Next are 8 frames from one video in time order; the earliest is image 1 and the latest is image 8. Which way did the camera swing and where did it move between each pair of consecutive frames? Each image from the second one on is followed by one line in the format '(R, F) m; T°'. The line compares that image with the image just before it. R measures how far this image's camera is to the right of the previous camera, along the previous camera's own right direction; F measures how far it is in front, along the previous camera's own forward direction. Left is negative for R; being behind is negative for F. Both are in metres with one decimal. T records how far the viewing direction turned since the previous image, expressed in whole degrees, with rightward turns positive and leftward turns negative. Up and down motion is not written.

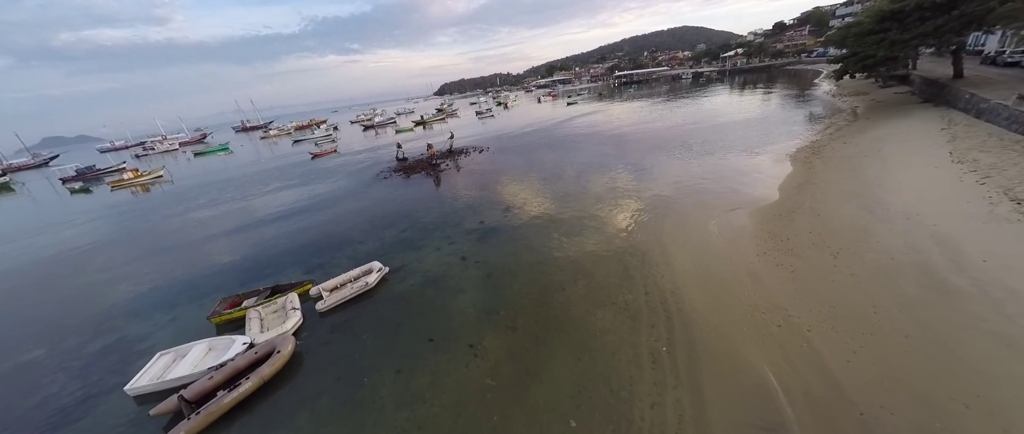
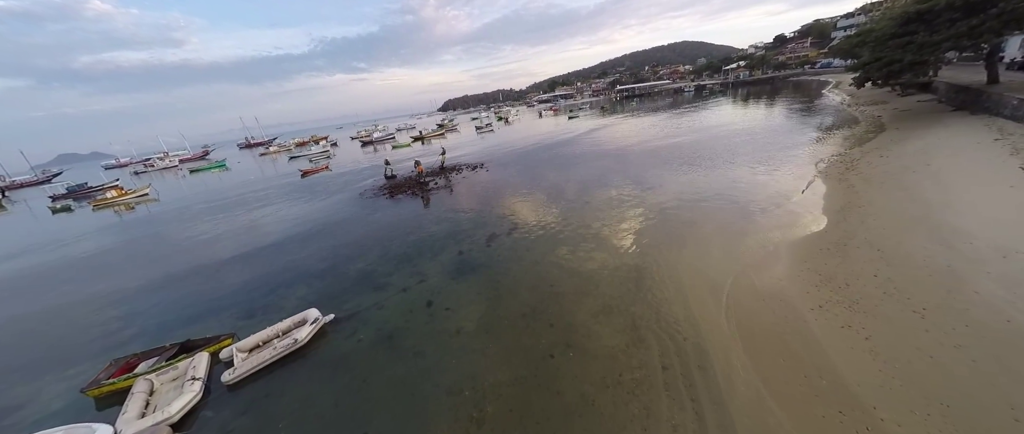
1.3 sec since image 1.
(+1.0, +2.8) m; -1°
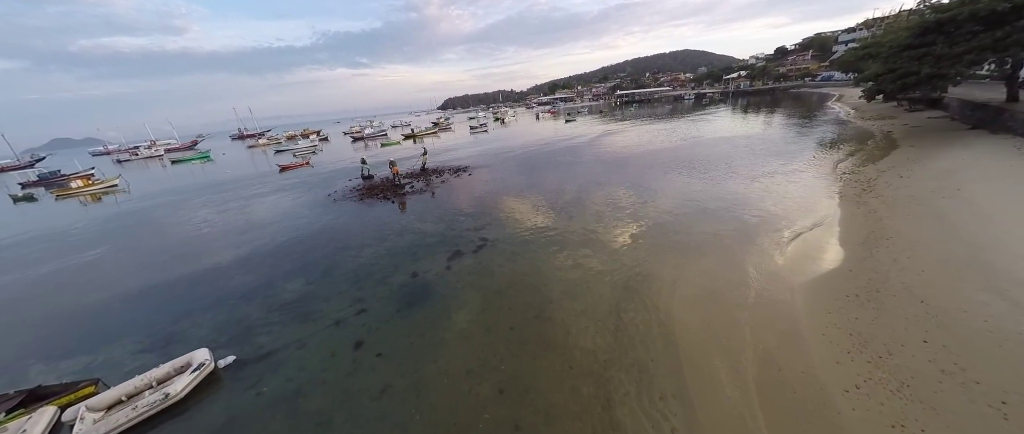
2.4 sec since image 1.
(+1.3, +2.4) m; +1°
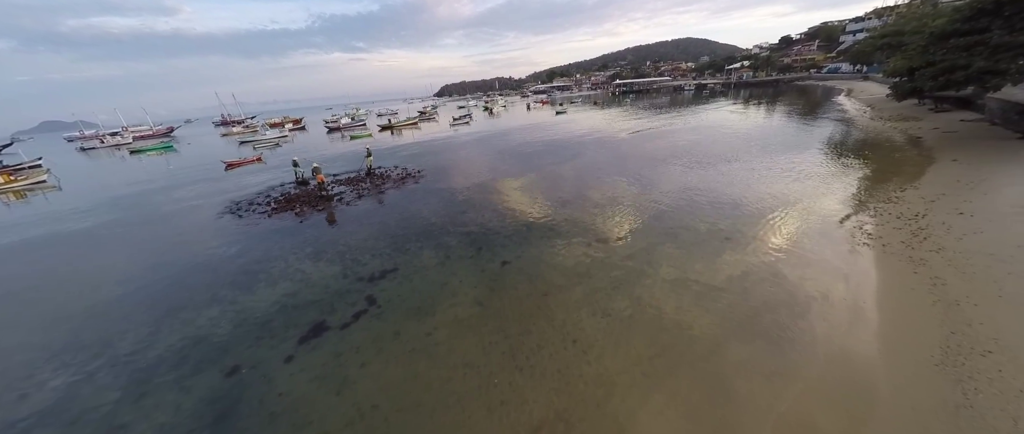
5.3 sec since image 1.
(+3.5, +4.8) m; 0°
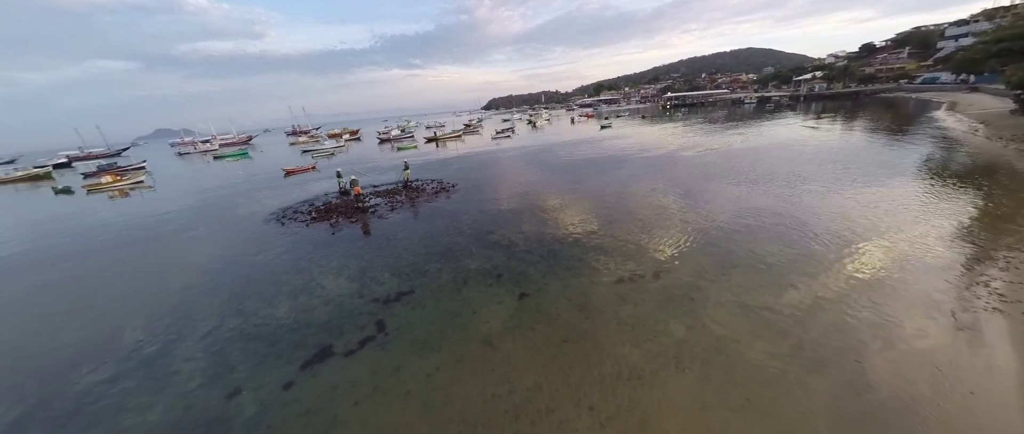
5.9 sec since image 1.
(+0.6, +1.0) m; -7°
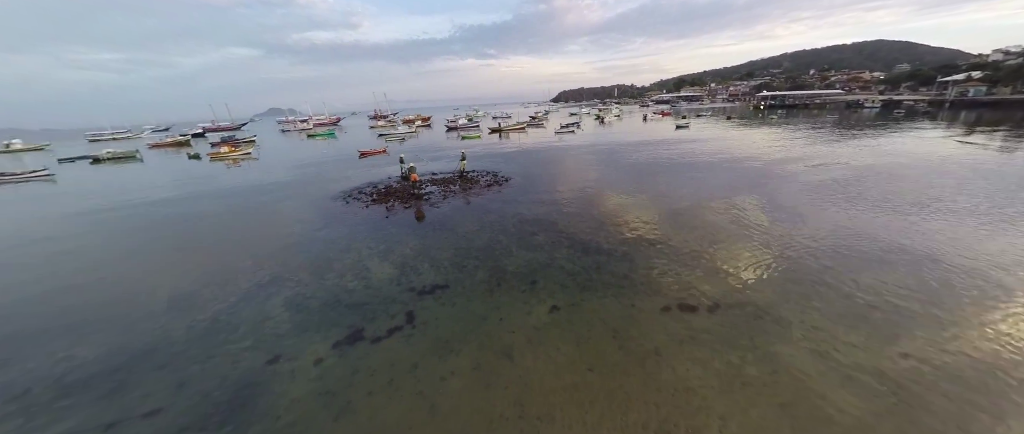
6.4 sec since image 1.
(+0.6, +0.7) m; -10°
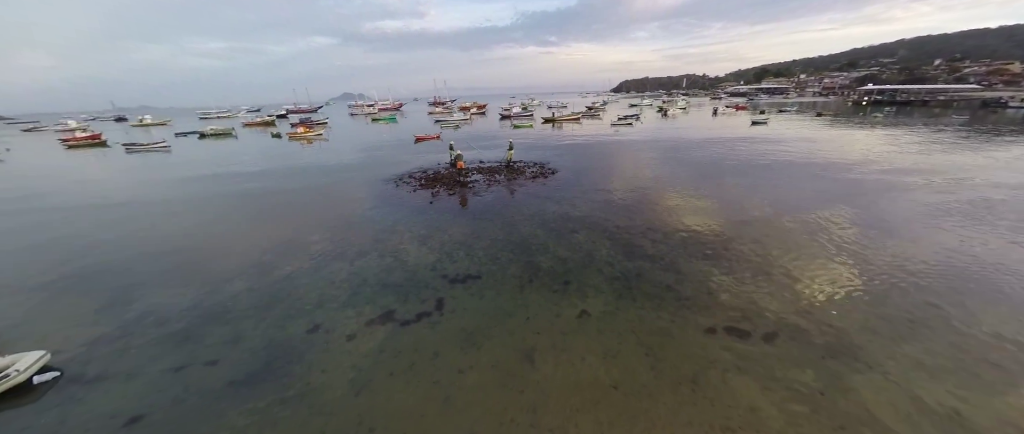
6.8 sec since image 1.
(+0.4, +0.4) m; -9°
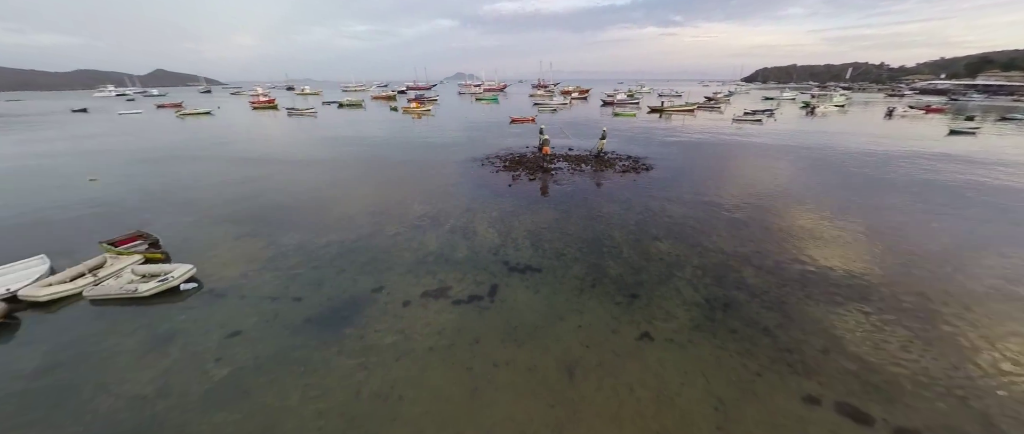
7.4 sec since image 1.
(+0.6, +0.7) m; -15°
